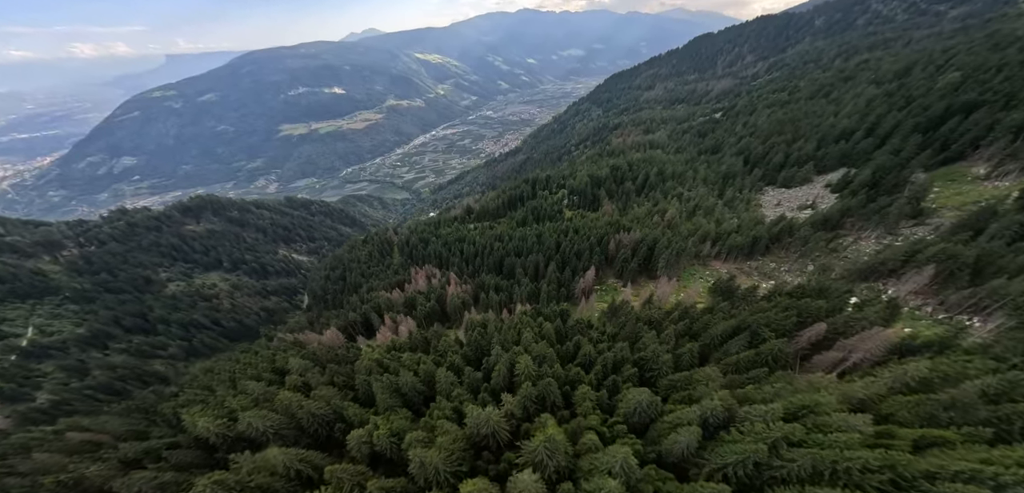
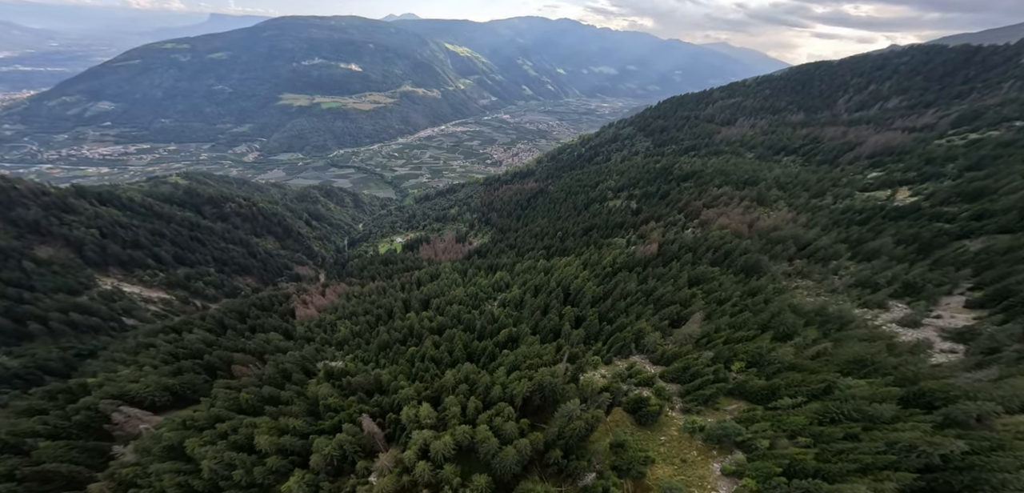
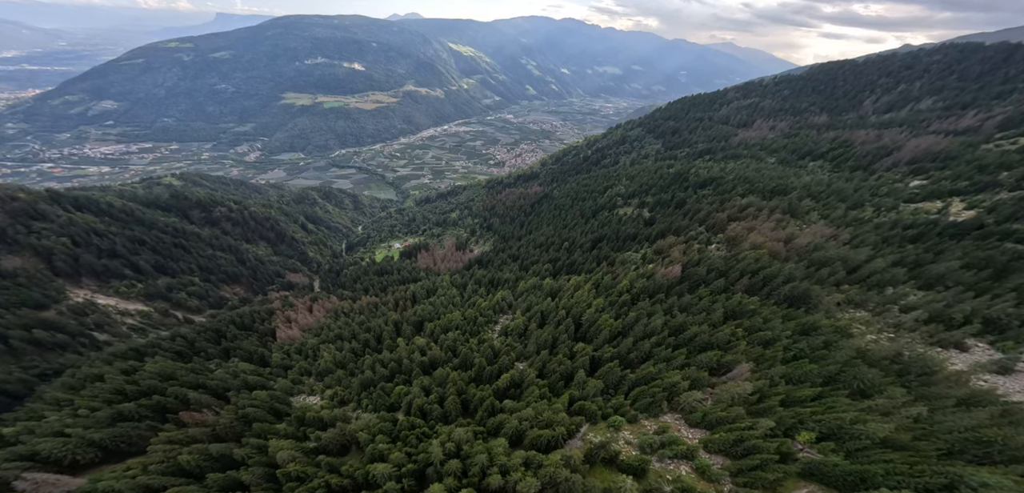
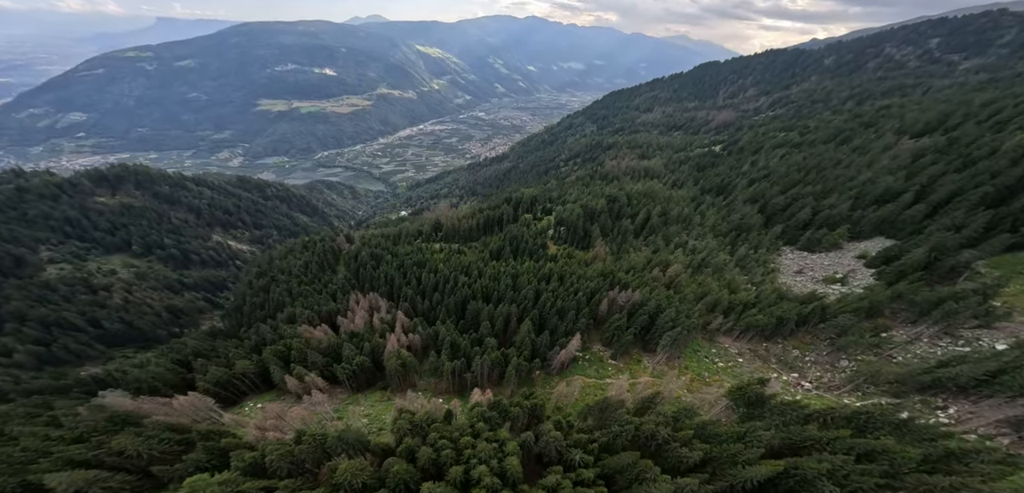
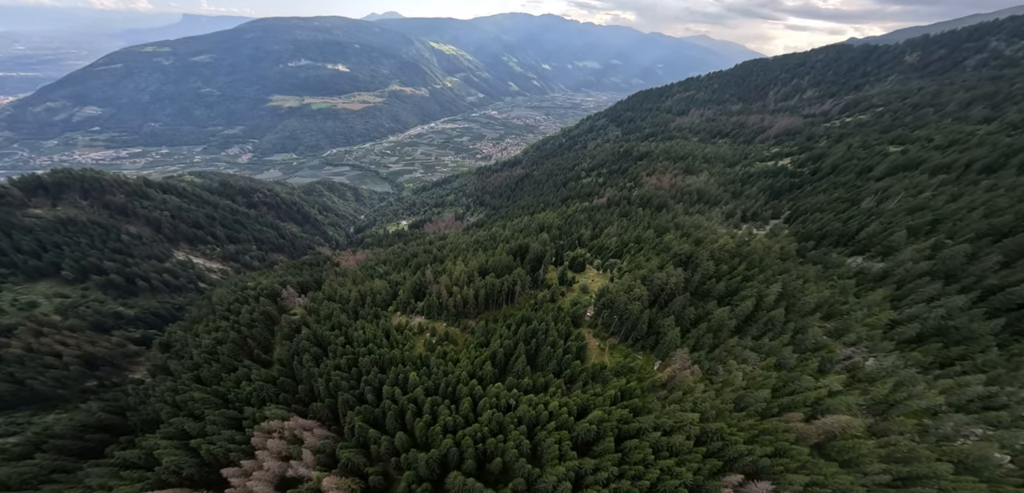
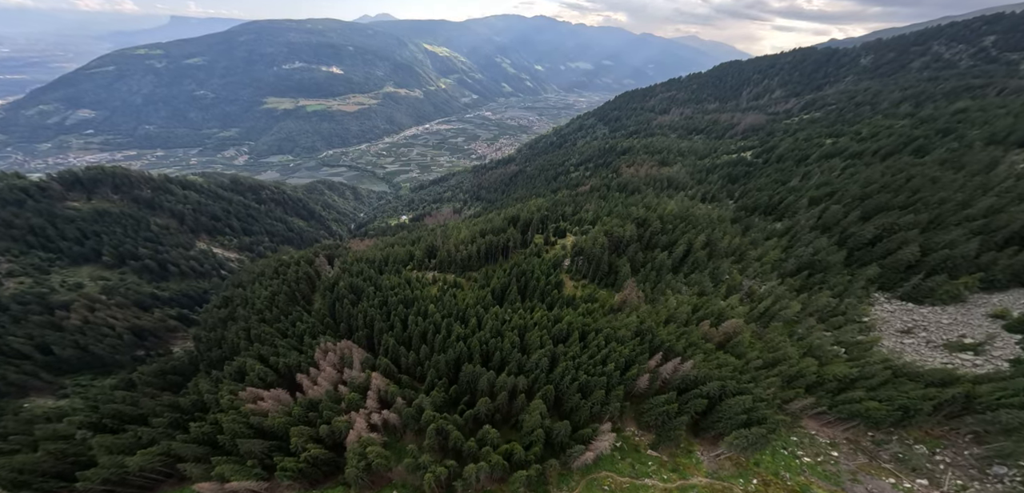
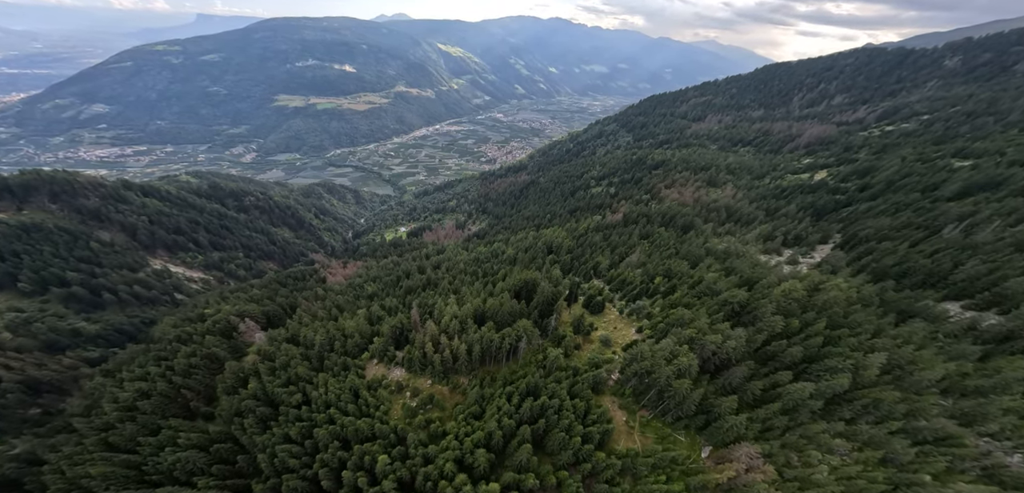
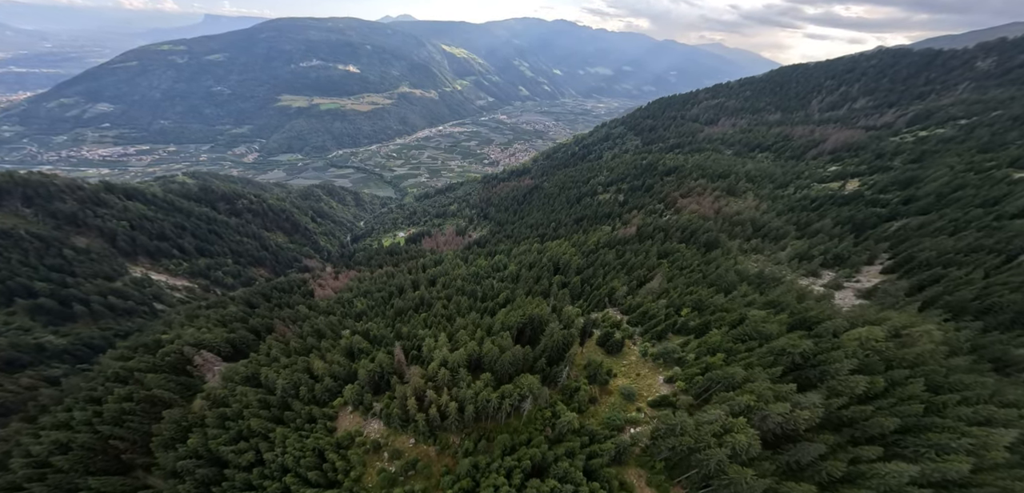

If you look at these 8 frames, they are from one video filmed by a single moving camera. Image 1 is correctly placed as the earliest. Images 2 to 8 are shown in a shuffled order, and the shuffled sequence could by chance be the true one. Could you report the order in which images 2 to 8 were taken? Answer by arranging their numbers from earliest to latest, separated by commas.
4, 6, 5, 7, 8, 2, 3
